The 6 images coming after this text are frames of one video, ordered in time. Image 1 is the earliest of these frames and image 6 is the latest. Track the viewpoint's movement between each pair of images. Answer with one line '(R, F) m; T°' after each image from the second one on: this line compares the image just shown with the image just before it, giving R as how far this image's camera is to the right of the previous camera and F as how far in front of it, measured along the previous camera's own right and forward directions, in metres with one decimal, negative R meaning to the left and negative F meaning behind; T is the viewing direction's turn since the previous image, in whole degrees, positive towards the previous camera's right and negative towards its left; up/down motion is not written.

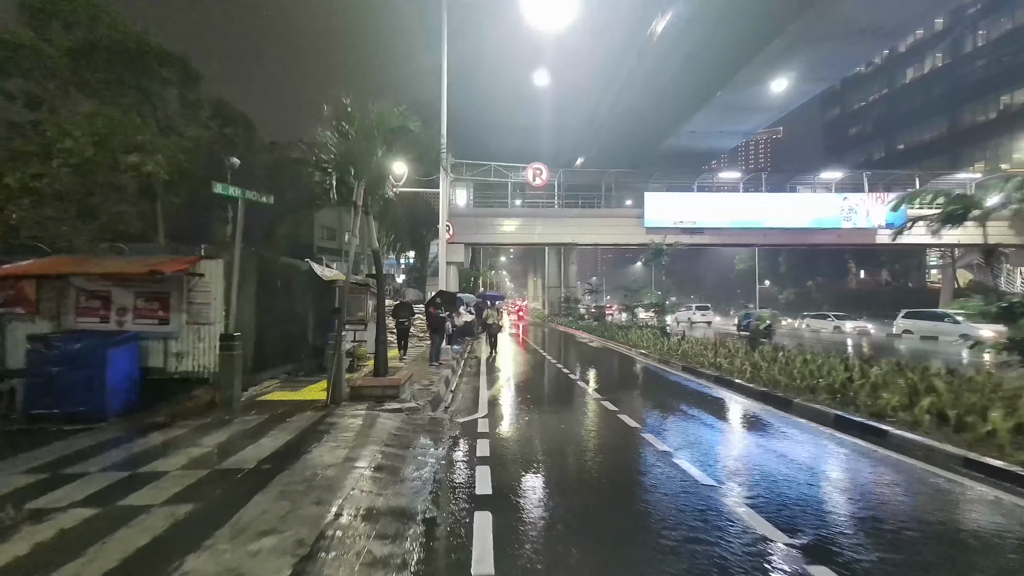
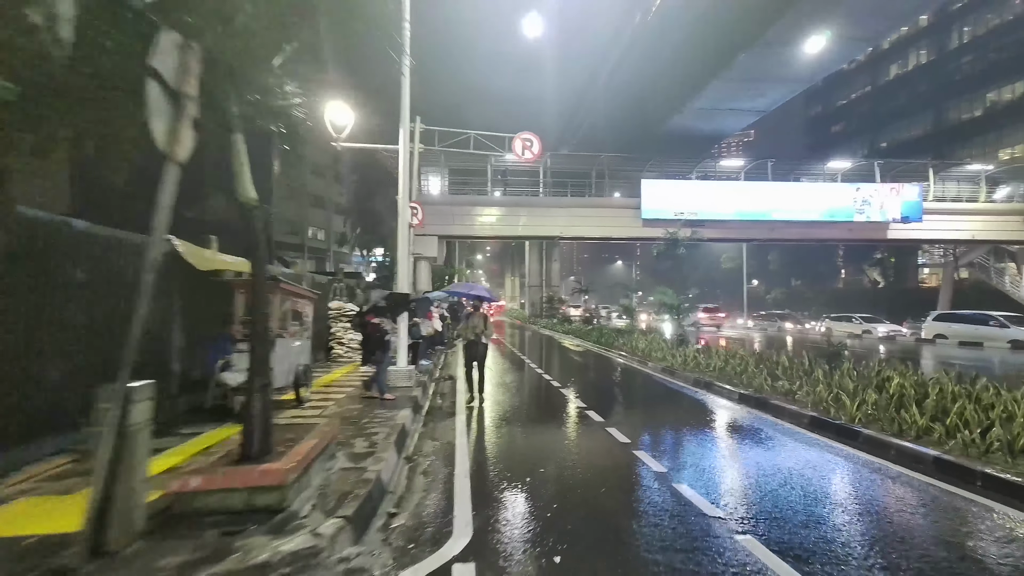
(-0.3, +4.0) m; +3°
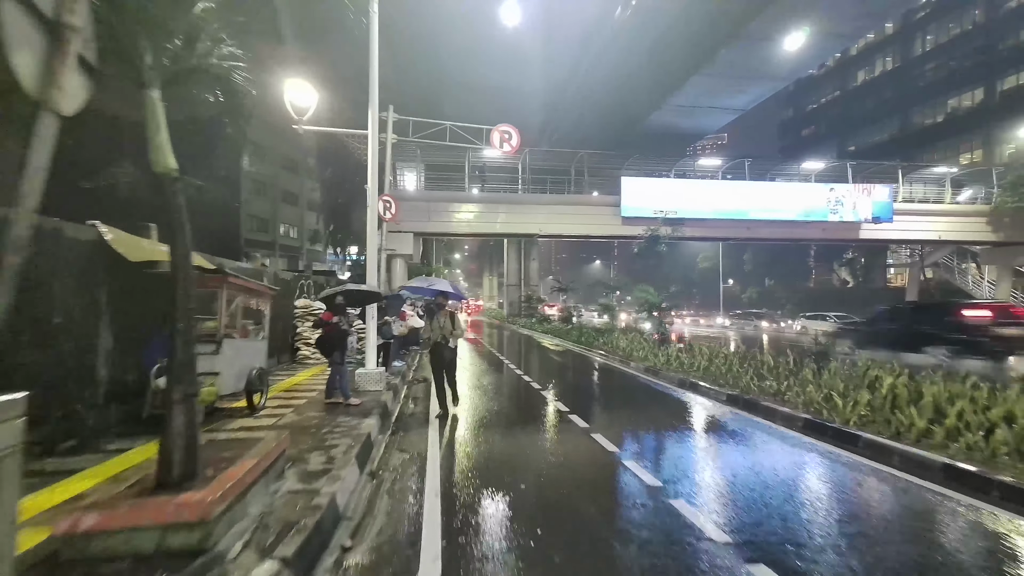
(0.0, +0.6) m; +3°
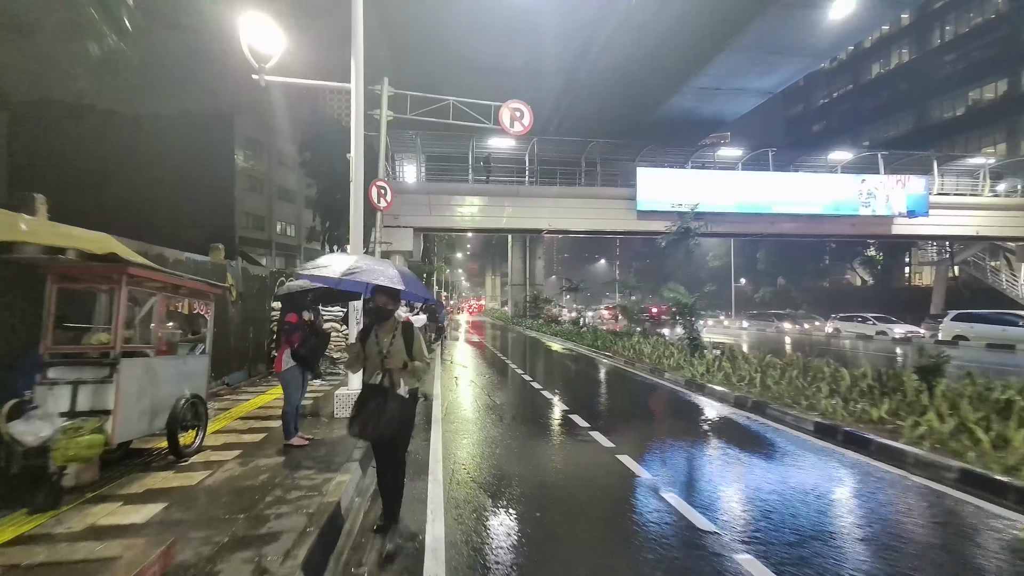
(-0.3, +2.0) m; 0°
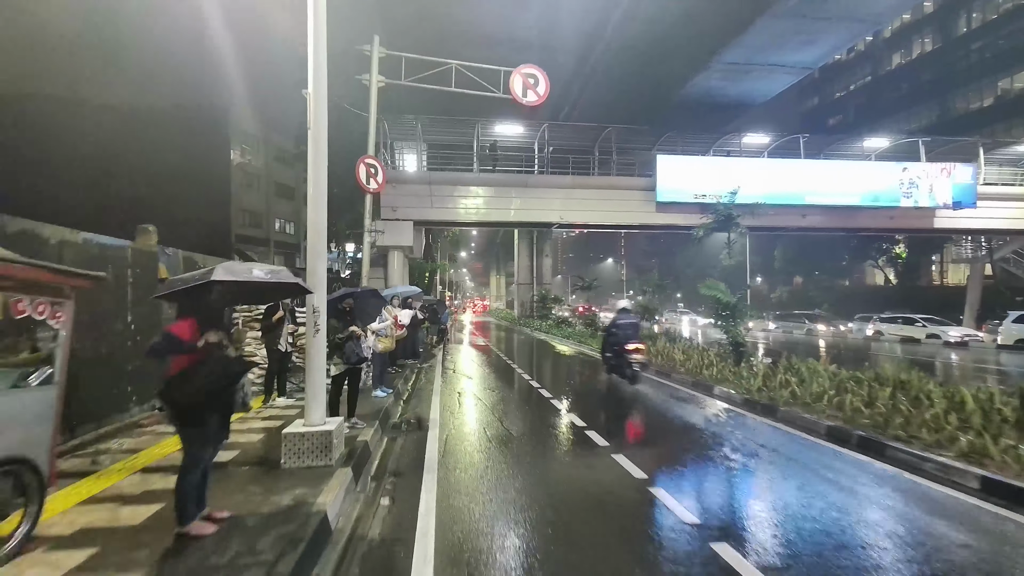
(-0.2, +2.2) m; -1°
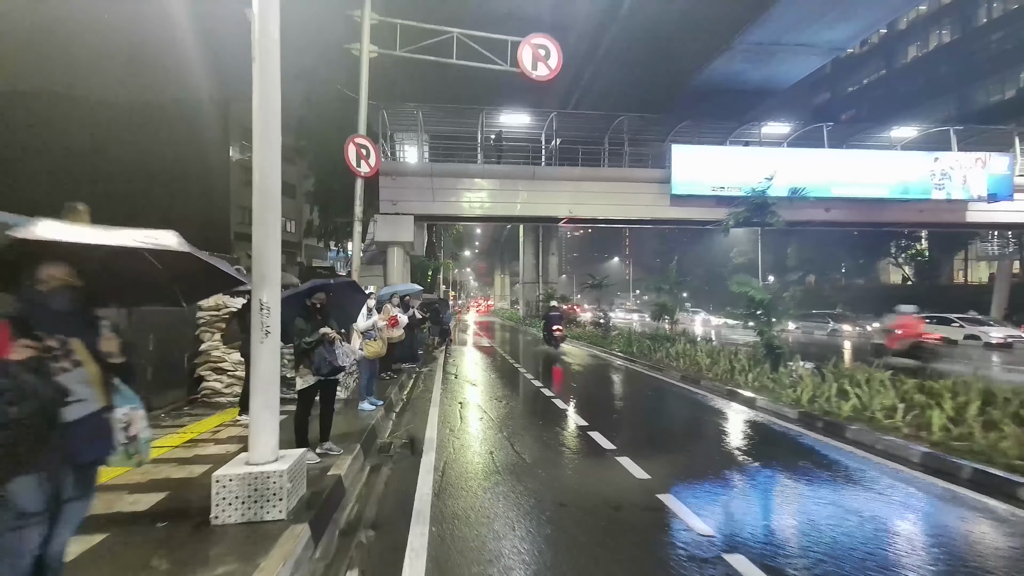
(-0.1, +1.3) m; -1°
